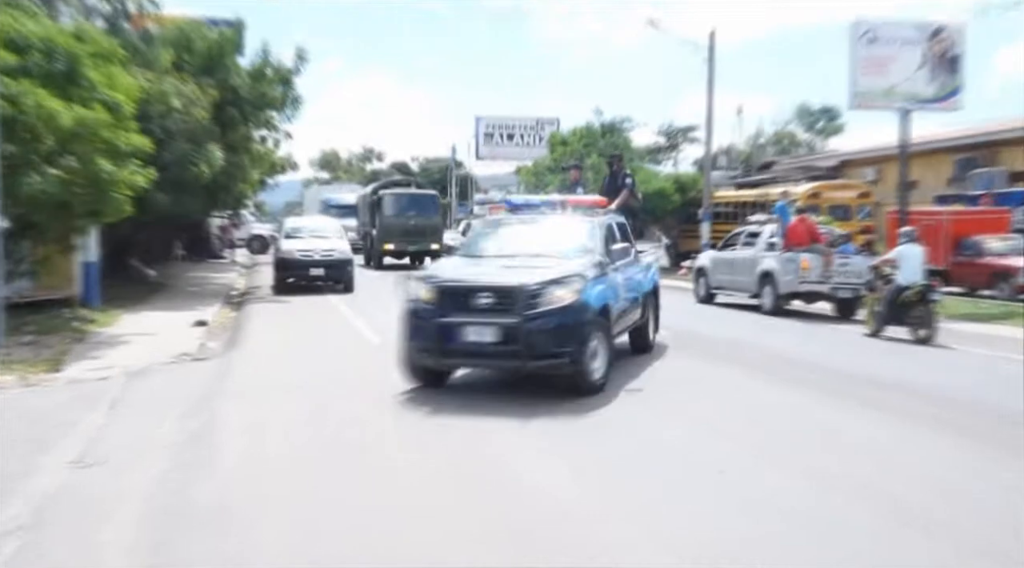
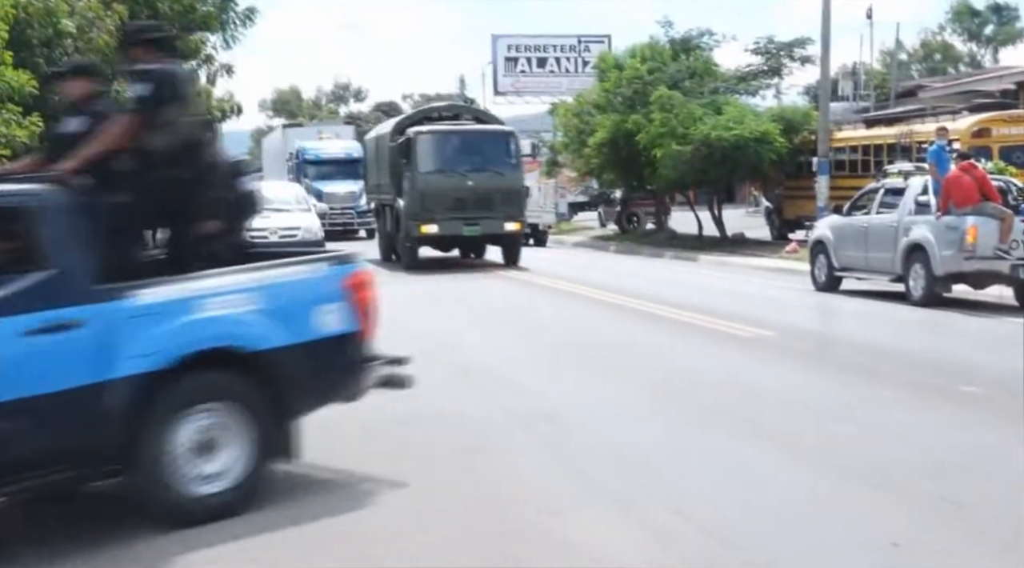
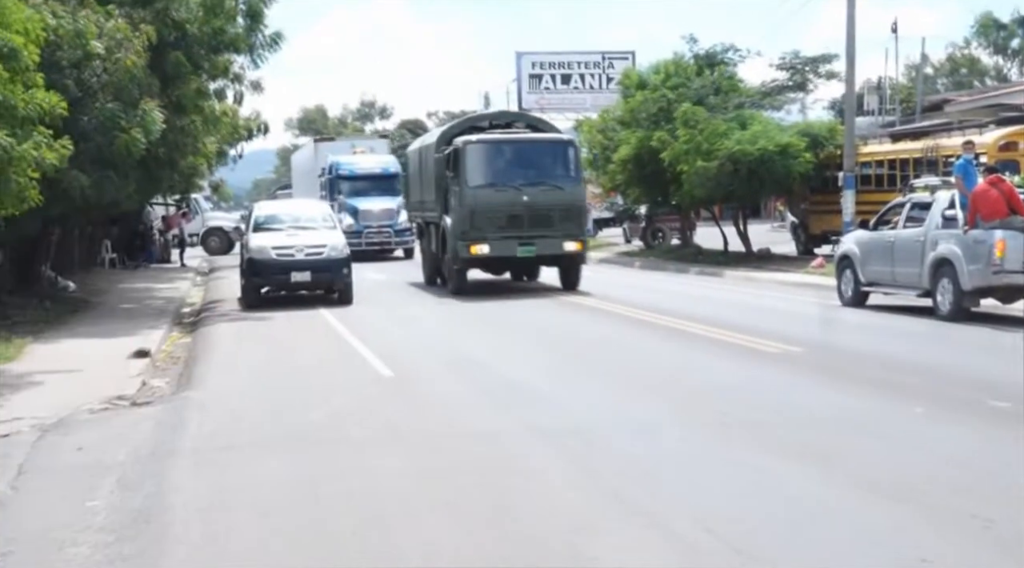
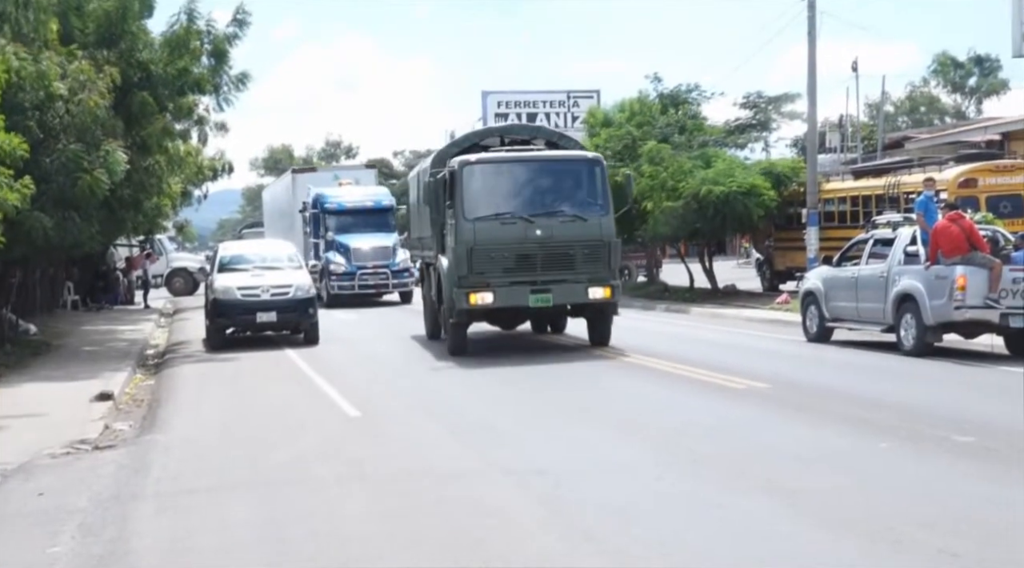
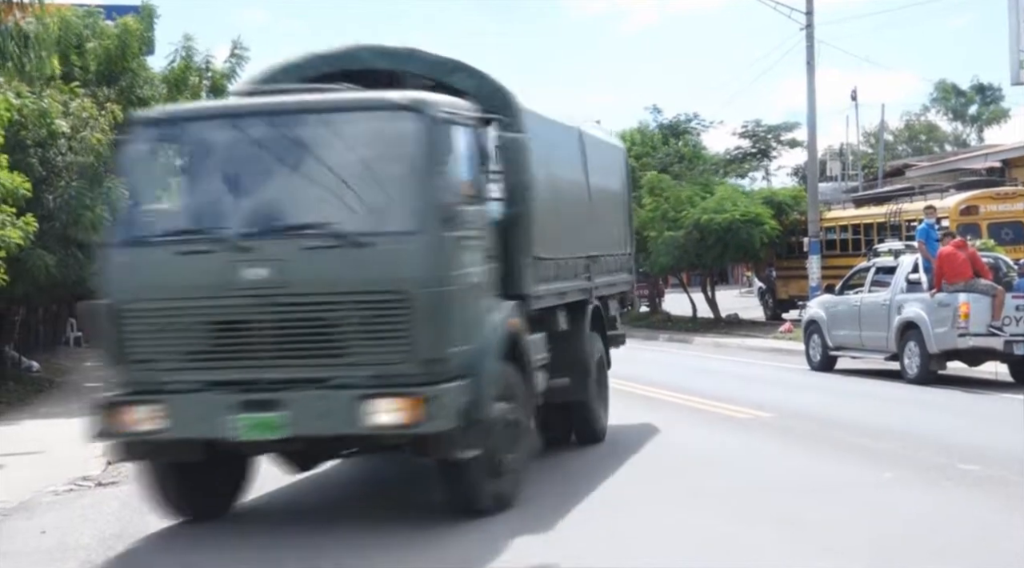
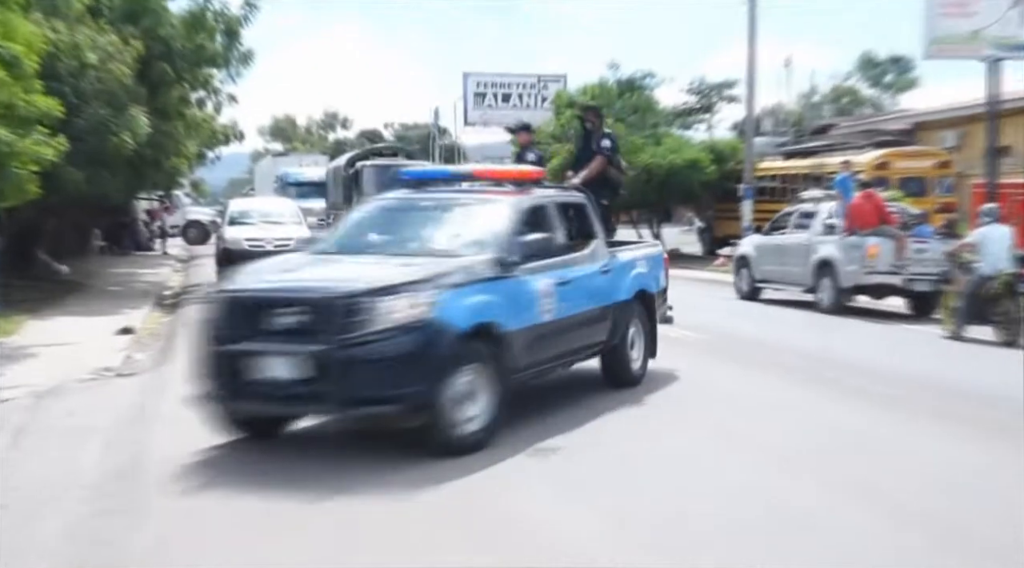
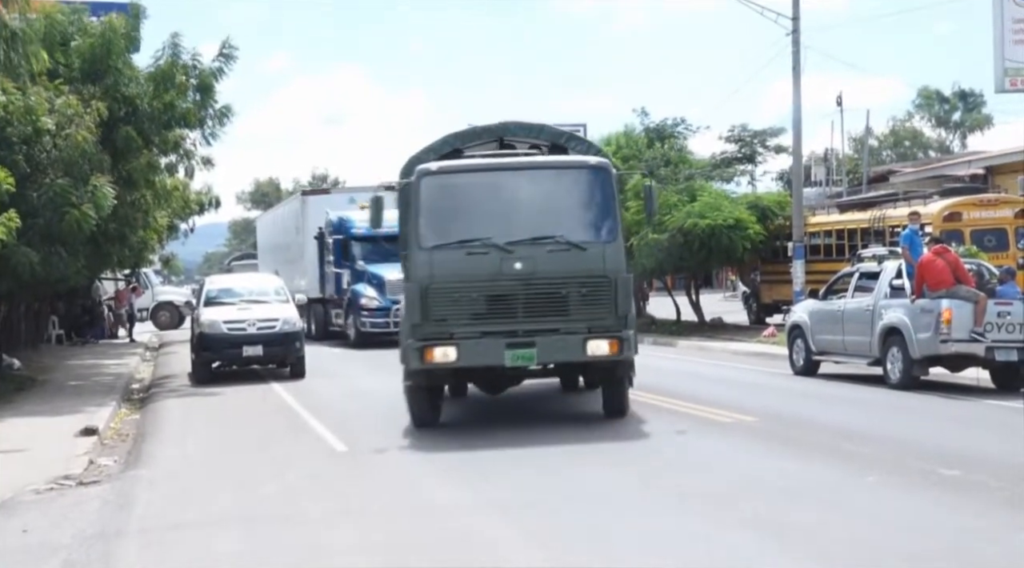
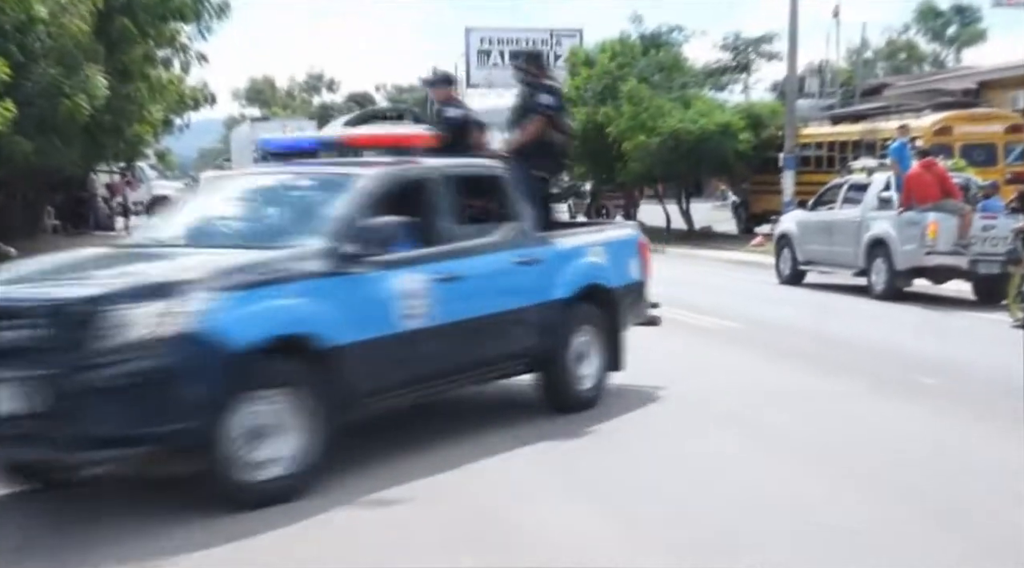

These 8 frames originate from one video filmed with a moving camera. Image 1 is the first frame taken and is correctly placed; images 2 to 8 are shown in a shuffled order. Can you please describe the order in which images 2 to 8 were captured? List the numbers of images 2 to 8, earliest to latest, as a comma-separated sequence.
6, 8, 2, 3, 4, 7, 5
